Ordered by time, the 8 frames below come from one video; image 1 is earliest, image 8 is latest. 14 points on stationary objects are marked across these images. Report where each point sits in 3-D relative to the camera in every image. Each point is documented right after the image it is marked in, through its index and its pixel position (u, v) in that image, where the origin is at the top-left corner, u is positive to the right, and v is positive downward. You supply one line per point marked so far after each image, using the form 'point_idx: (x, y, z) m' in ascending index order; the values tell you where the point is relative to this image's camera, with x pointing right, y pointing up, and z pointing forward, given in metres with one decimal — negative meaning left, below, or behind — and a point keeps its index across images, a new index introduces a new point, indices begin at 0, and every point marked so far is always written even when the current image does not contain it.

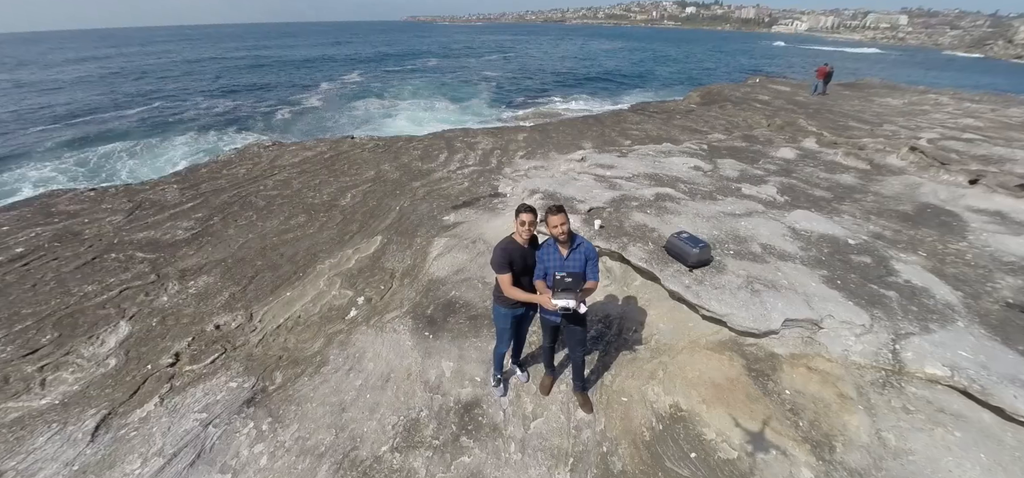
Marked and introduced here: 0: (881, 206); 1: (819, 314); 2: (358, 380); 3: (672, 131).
0: (+4.6, +0.4, +4.6) m
1: (+2.2, -0.5, +2.7) m
2: (-1.1, -1.0, +2.6) m
3: (+3.9, +2.7, +9.1) m
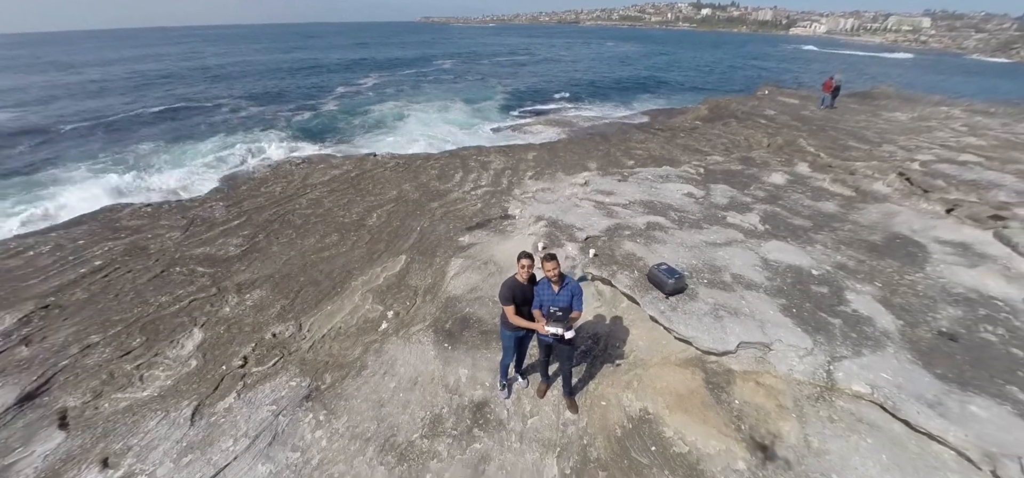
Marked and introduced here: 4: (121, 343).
0: (+4.7, +0.1, +5.1) m
1: (+2.3, -0.8, +3.3) m
2: (-1.1, -1.2, +3.3) m
3: (+4.2, +2.3, +9.6) m
4: (-4.0, -1.1, +3.8) m
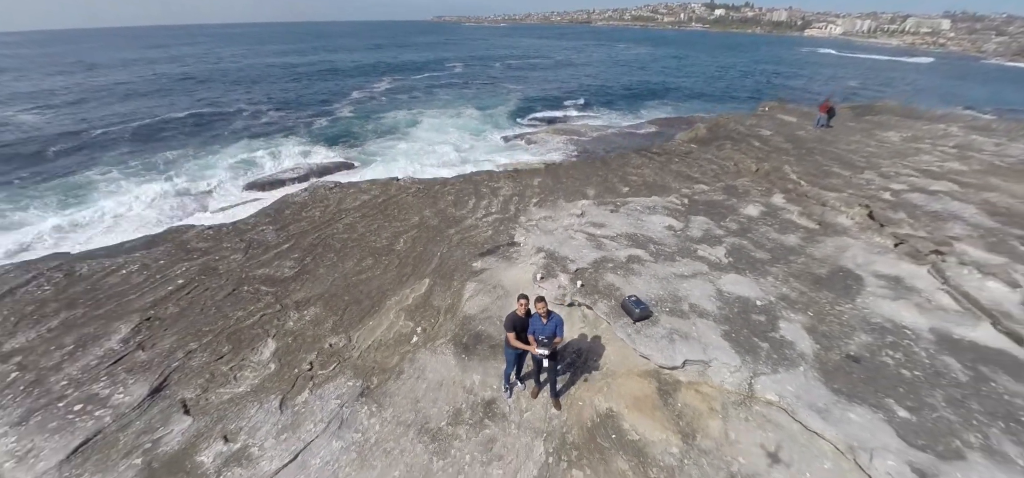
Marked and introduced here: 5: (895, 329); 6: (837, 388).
0: (+4.8, -0.5, +6.0) m
1: (+2.3, -1.3, +4.3) m
2: (-1.0, -1.7, +4.3) m
3: (+4.4, +1.8, +10.5) m
4: (-3.9, -1.5, +4.9) m
5: (+5.0, -1.2, +4.8) m
6: (+3.5, -1.6, +4.0) m
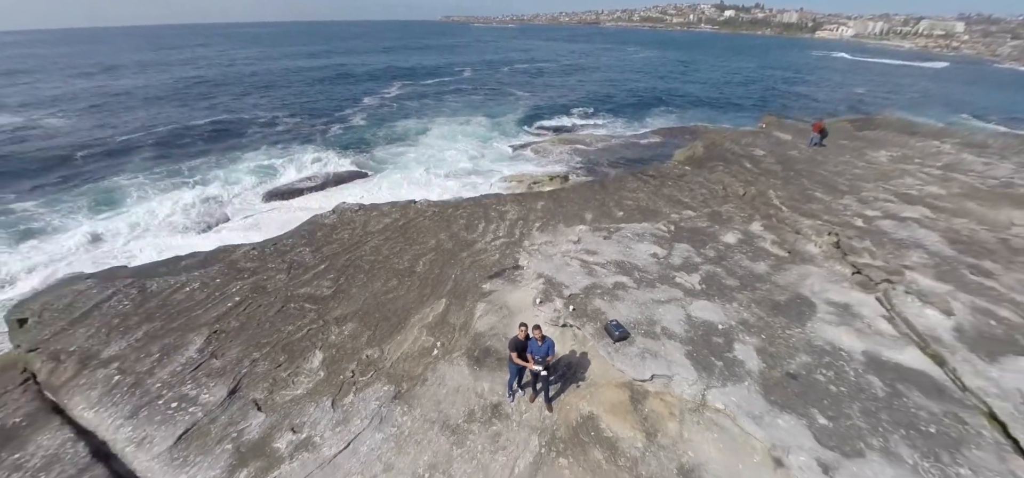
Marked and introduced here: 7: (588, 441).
0: (+4.9, -1.0, +7.0) m
1: (+2.3, -1.9, +5.3) m
2: (-1.0, -2.2, +5.4) m
3: (+4.6, +1.2, +11.5) m
4: (-3.9, -2.0, +6.0) m
5: (+5.0, -1.8, +5.8) m
6: (+3.5, -2.1, +5.0) m
7: (+0.9, -2.5, +4.6) m
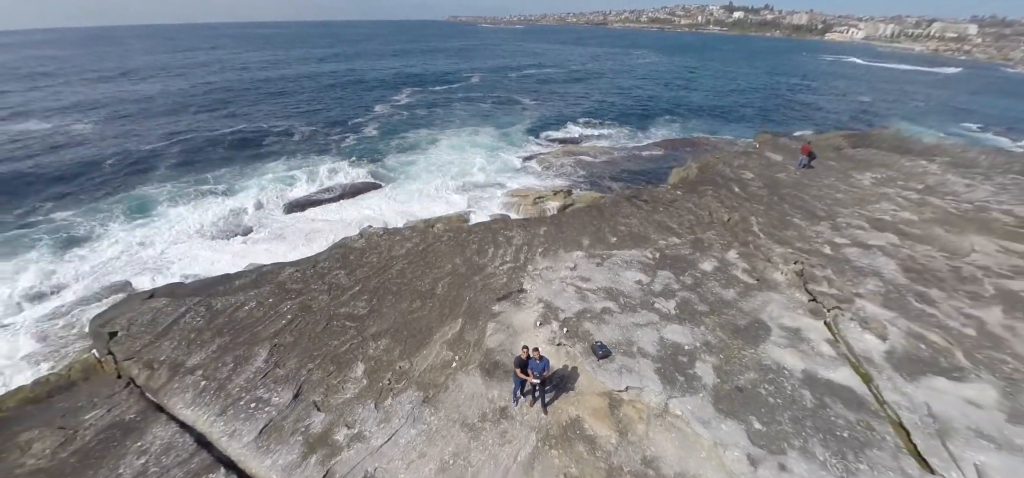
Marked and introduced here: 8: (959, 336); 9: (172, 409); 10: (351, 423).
0: (+5.0, -1.8, +8.4) m
1: (+2.4, -2.6, +6.7) m
2: (-0.9, -2.9, +6.8) m
3: (+4.8, +0.4, +12.9) m
4: (-3.8, -2.6, +7.5) m
5: (+5.1, -2.5, +7.2) m
6: (+3.6, -2.9, +6.3) m
7: (+1.0, -3.2, +6.0) m
8: (+10.4, -2.2, +8.6) m
9: (-6.3, -3.1, +6.8) m
10: (-2.8, -3.2, +6.4) m
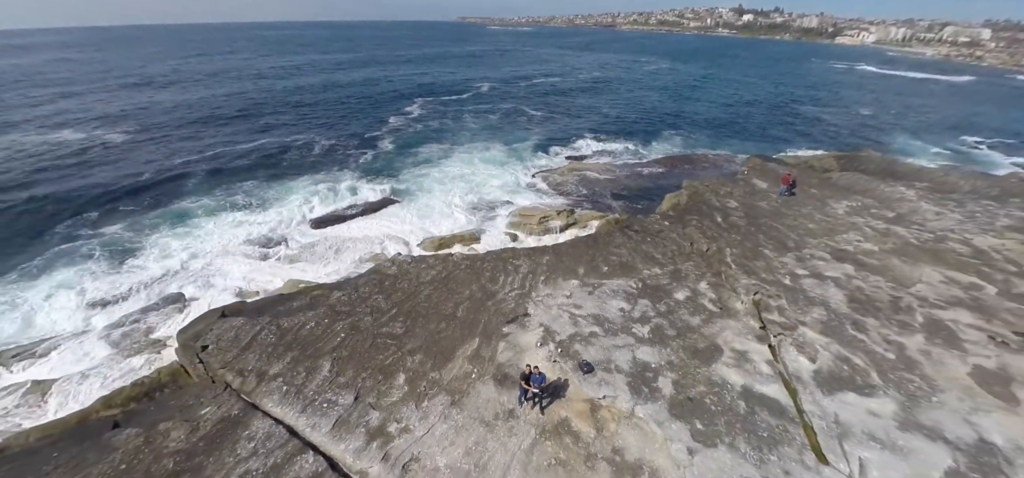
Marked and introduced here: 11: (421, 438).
0: (+5.2, -2.9, +10.5) m
1: (+2.5, -3.7, +8.8) m
2: (-0.8, -3.9, +9.1) m
3: (+5.1, -0.7, +15.0) m
4: (-3.6, -3.6, +9.8) m
5: (+5.3, -3.6, +9.3) m
6: (+3.7, -4.0, +8.5) m
7: (+1.1, -4.3, +8.2) m
8: (+10.6, -3.4, +10.6) m
9: (-6.1, -4.1, +9.1) m
10: (-2.7, -4.2, +8.7) m
11: (-2.0, -4.4, +8.3) m
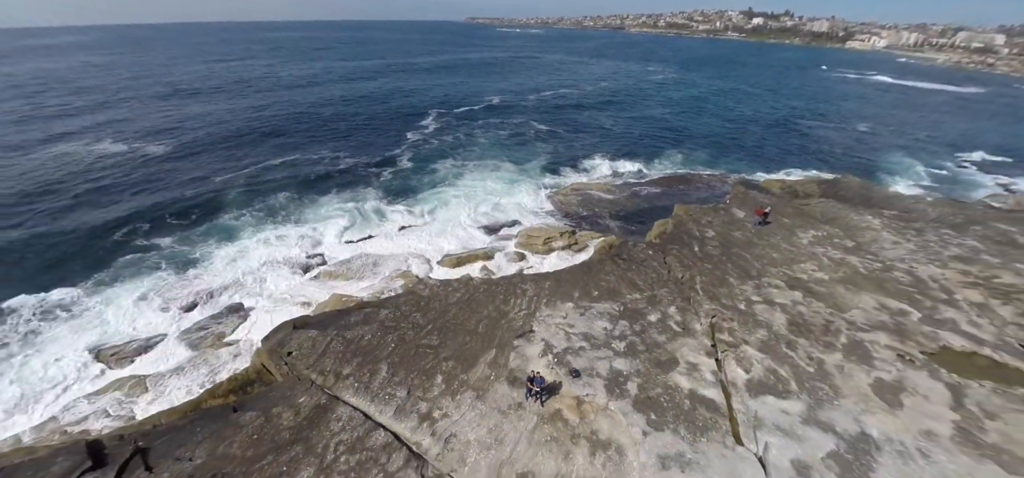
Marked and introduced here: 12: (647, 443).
0: (+5.5, -4.4, +13.9) m
1: (+2.8, -5.1, +12.3) m
2: (-0.5, -5.3, +12.5) m
3: (+5.5, -2.2, +18.4) m
4: (-3.3, -5.0, +13.3) m
5: (+5.6, -5.1, +12.7) m
6: (+4.0, -5.4, +11.9) m
7: (+1.4, -5.7, +11.7) m
8: (+10.9, -4.9, +13.9) m
9: (-5.8, -5.4, +12.7) m
10: (-2.4, -5.6, +12.2) m
11: (-1.8, -5.8, +11.8) m
12: (+4.0, -6.0, +10.9) m
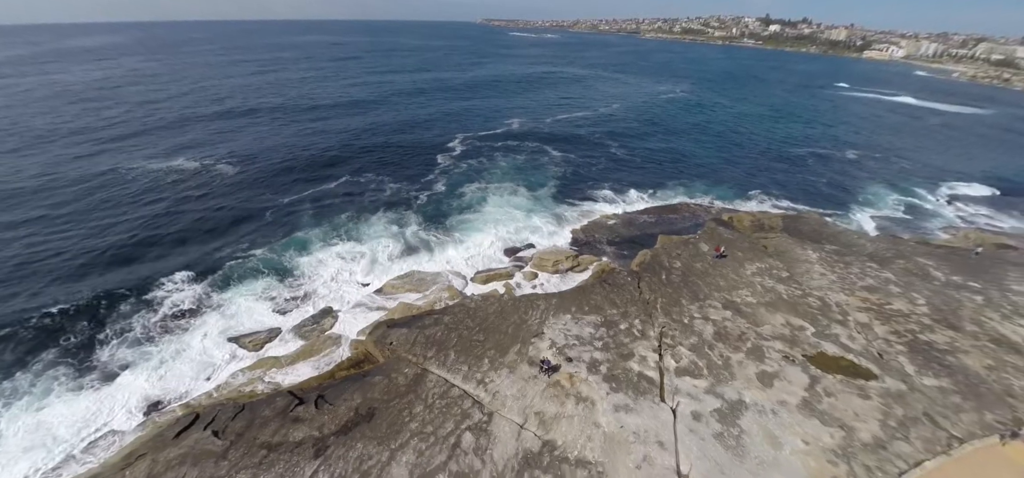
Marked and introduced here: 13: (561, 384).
0: (+6.6, -6.7, +22.1) m
1: (+3.9, -7.4, +20.6) m
2: (+0.6, -7.5, +21.0) m
3: (+6.8, -4.5, +26.7) m
4: (-2.2, -7.1, +21.8) m
5: (+6.7, -7.4, +20.9) m
6: (+5.0, -7.7, +20.2) m
7: (+2.5, -7.9, +20.0) m
8: (+12.0, -7.4, +22.0) m
9: (-4.7, -7.5, +21.3) m
10: (-1.3, -7.7, +20.7) m
11: (-0.7, -8.0, +20.3) m
12: (+5.0, -8.3, +19.2) m
13: (+2.6, -8.0, +19.8) m
